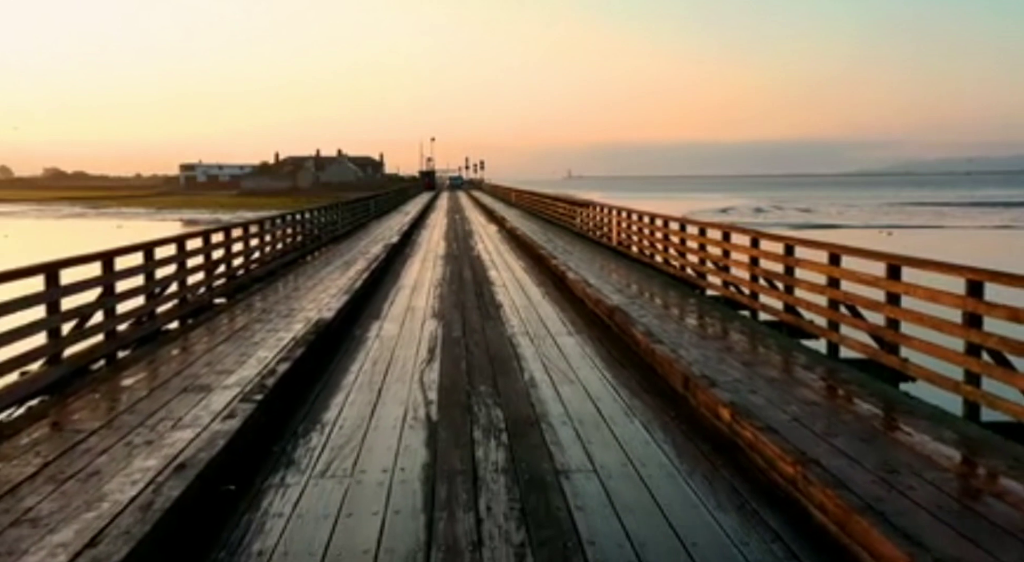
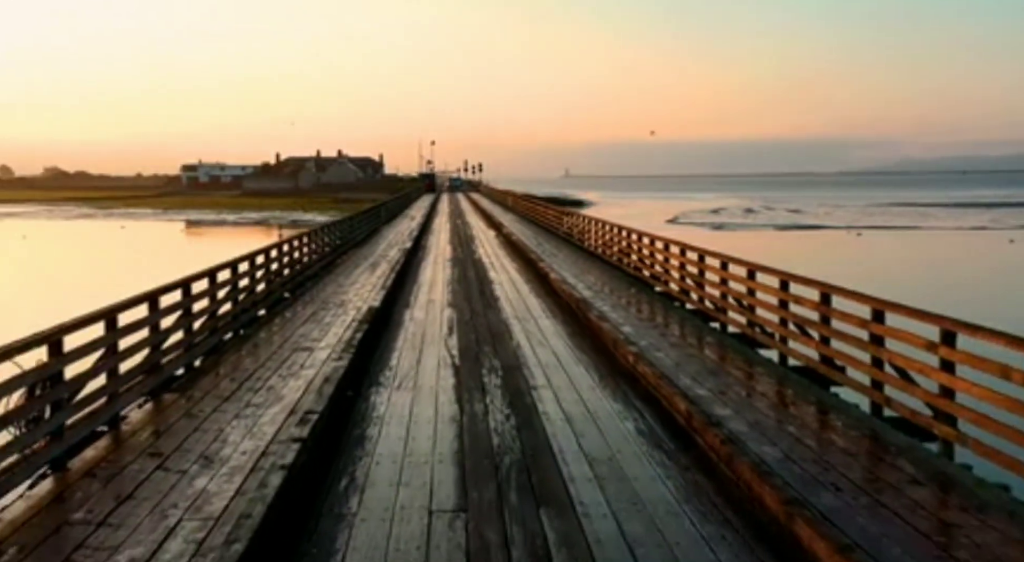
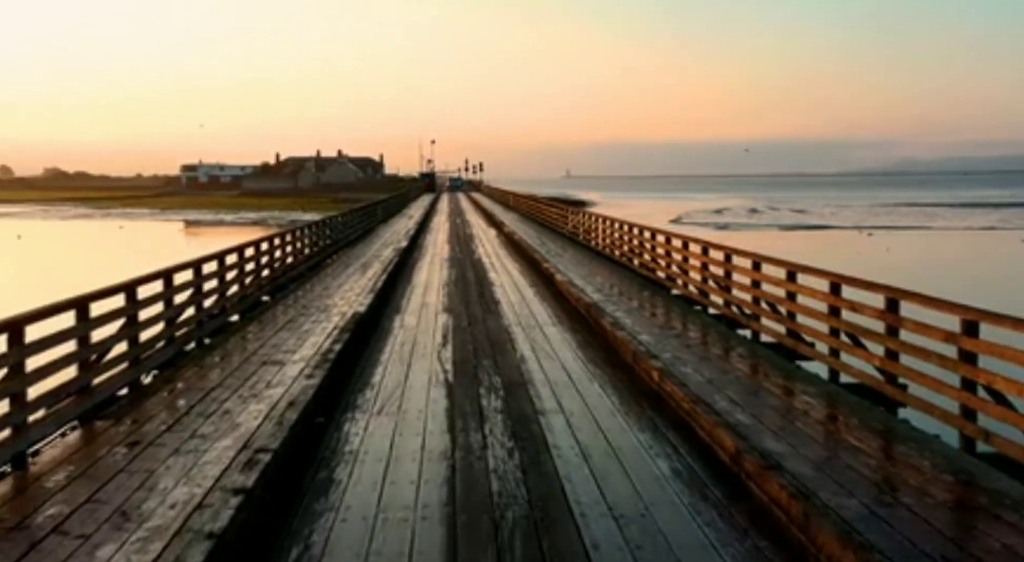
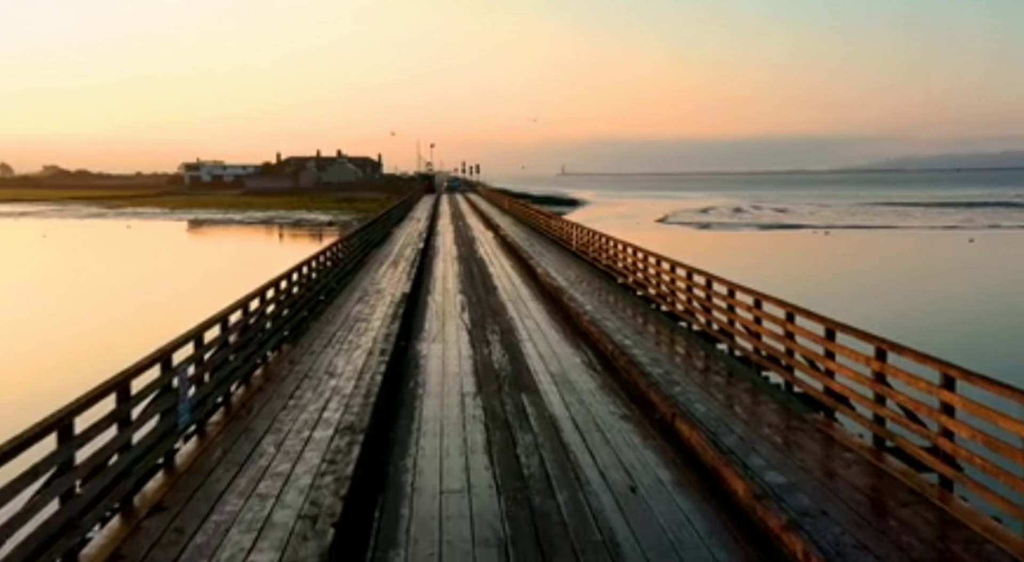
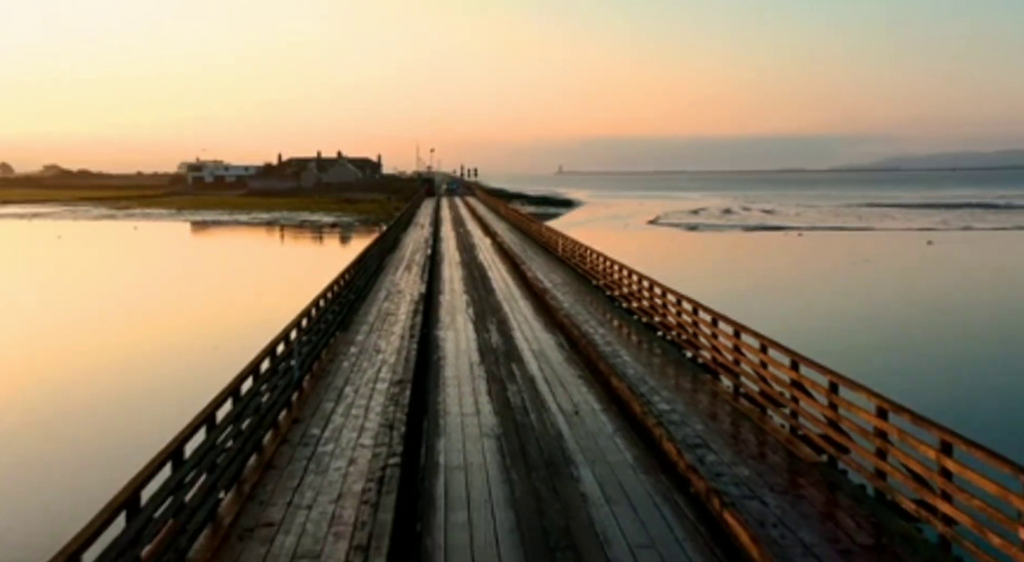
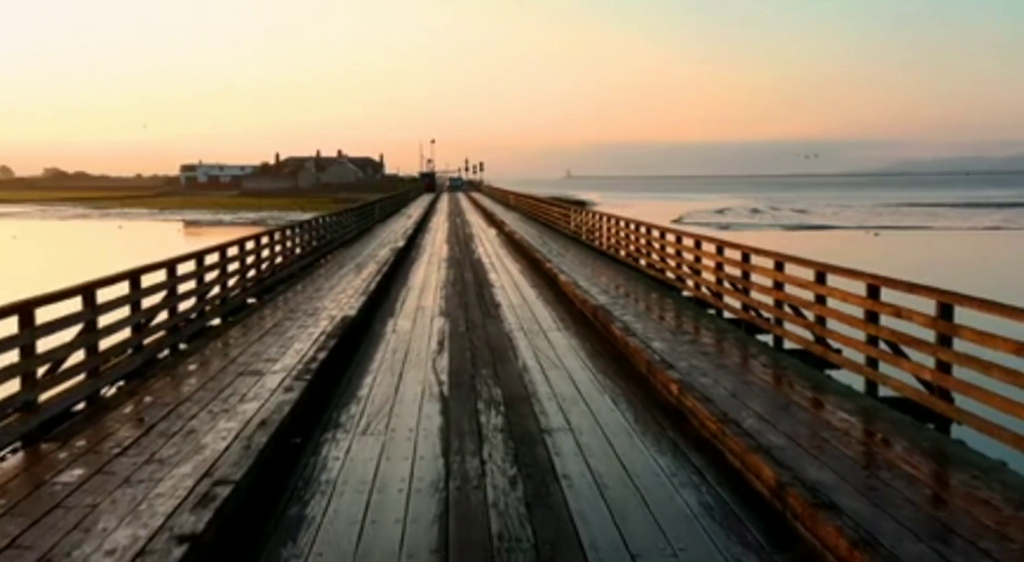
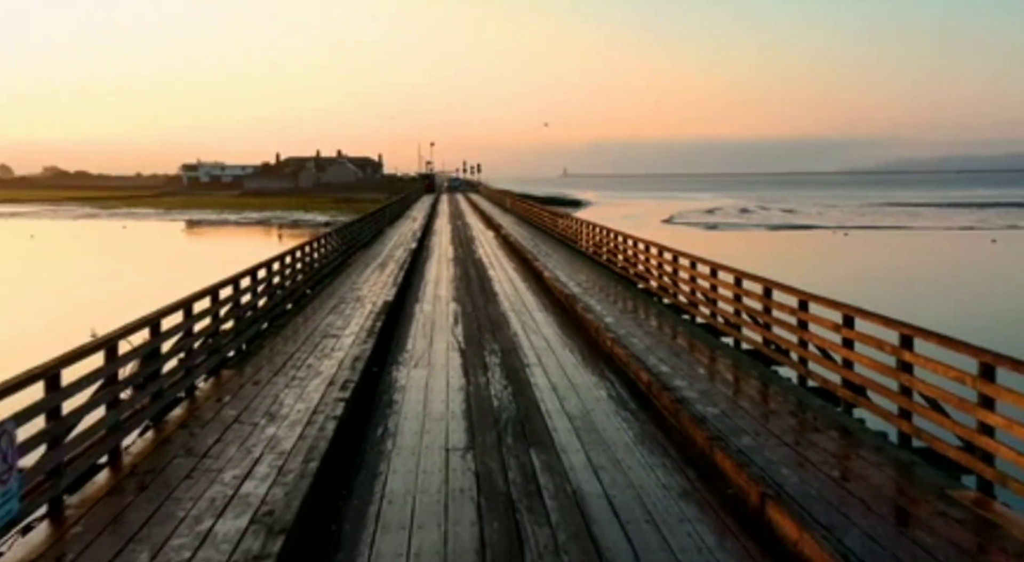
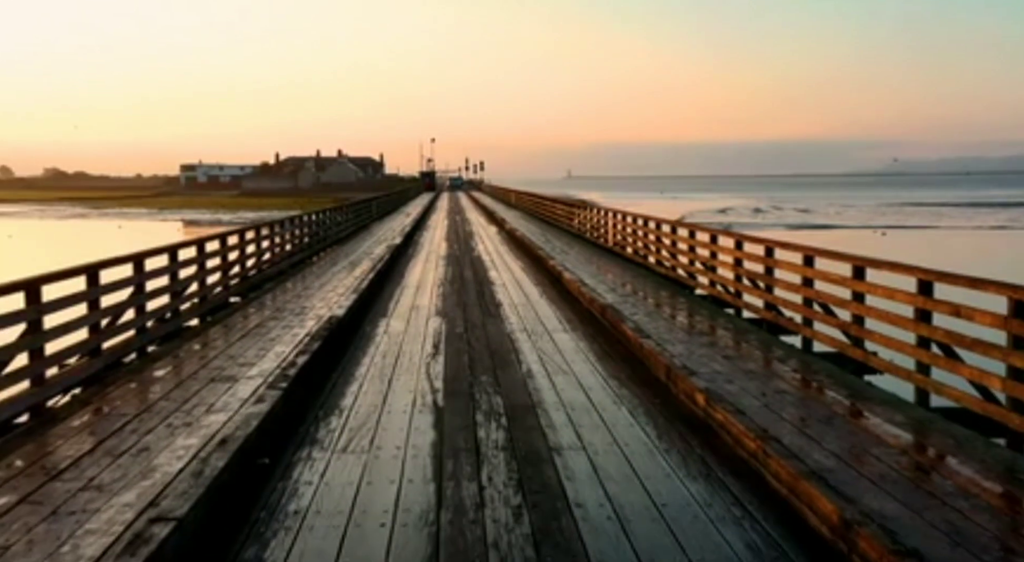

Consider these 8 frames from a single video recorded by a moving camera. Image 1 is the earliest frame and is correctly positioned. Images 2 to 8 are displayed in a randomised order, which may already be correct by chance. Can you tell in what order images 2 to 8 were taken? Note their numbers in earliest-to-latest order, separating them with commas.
8, 6, 3, 2, 7, 4, 5
